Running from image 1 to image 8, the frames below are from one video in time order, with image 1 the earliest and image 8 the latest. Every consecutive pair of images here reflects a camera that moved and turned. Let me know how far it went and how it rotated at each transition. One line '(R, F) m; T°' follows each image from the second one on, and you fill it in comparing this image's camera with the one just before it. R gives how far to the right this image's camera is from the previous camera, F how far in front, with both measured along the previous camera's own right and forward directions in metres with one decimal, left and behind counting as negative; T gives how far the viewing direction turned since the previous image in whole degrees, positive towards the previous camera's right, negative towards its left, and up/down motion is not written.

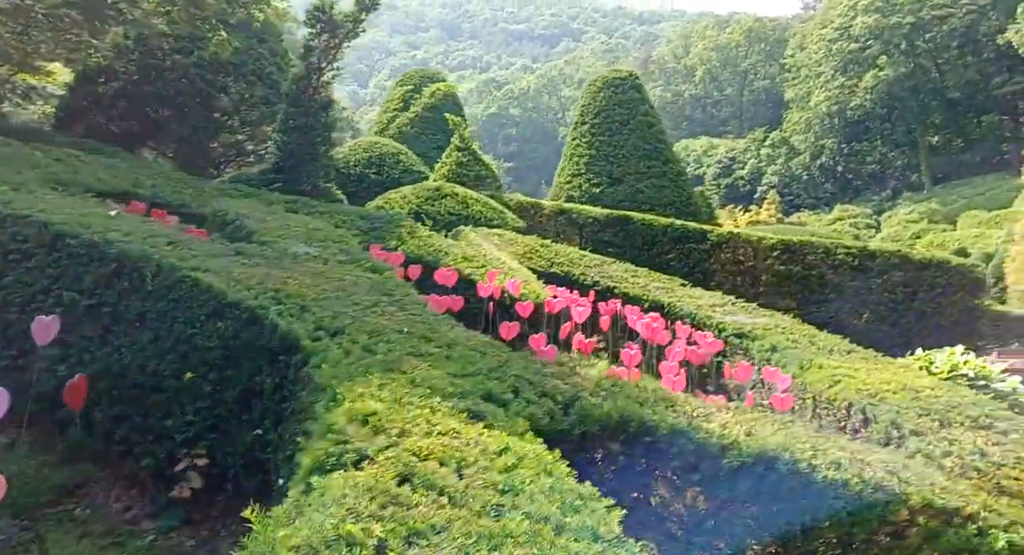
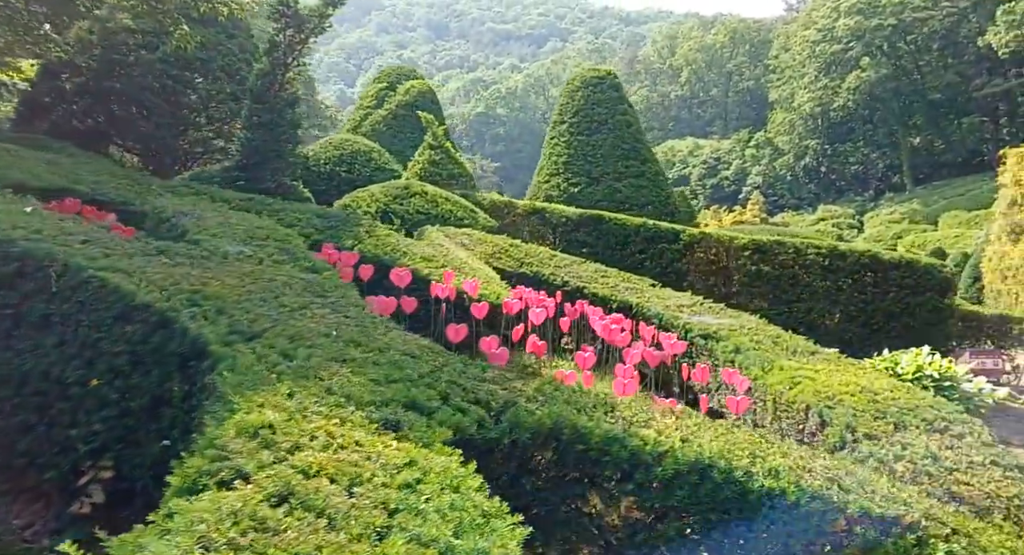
(+0.2, +0.1) m; +1°
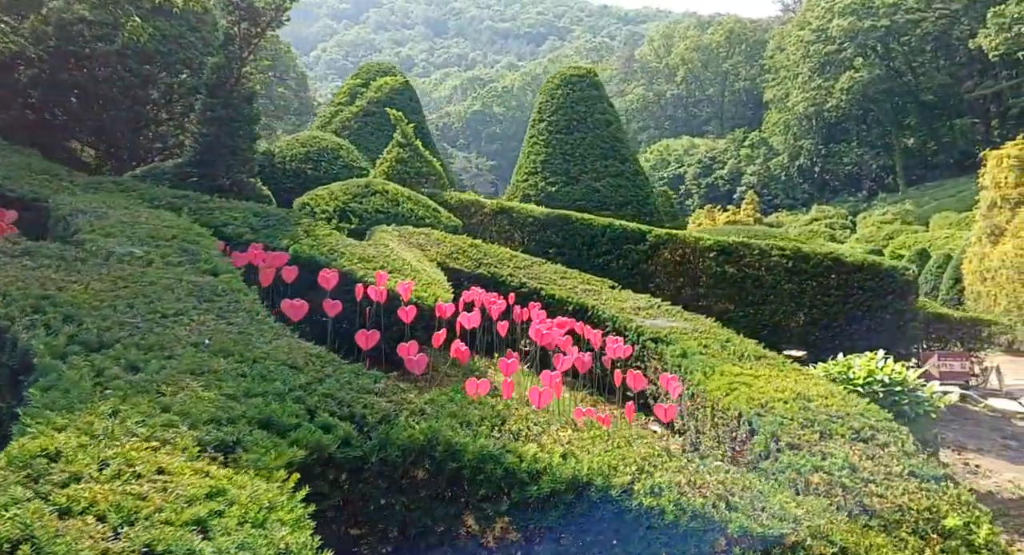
(+0.3, +0.1) m; 0°
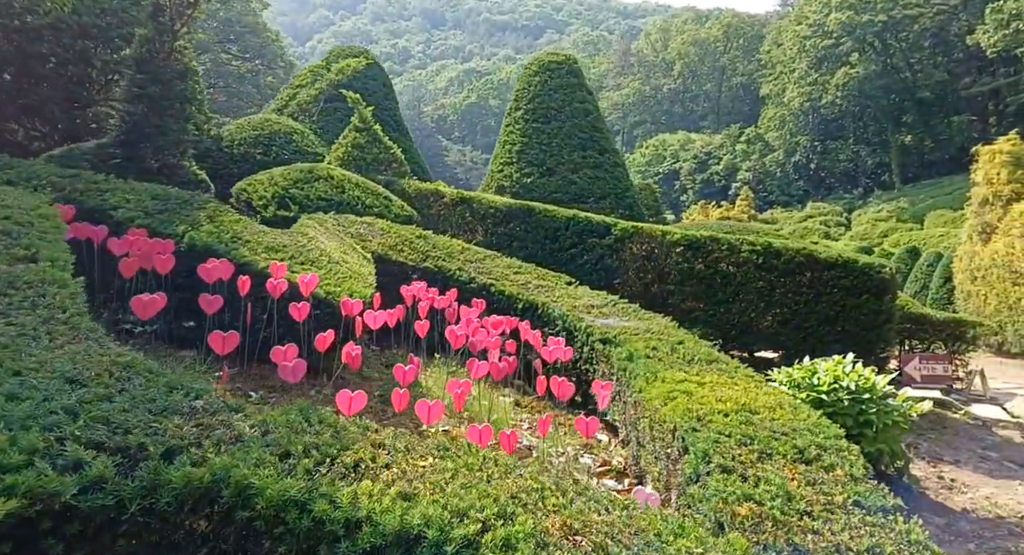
(+0.4, +0.4) m; 0°
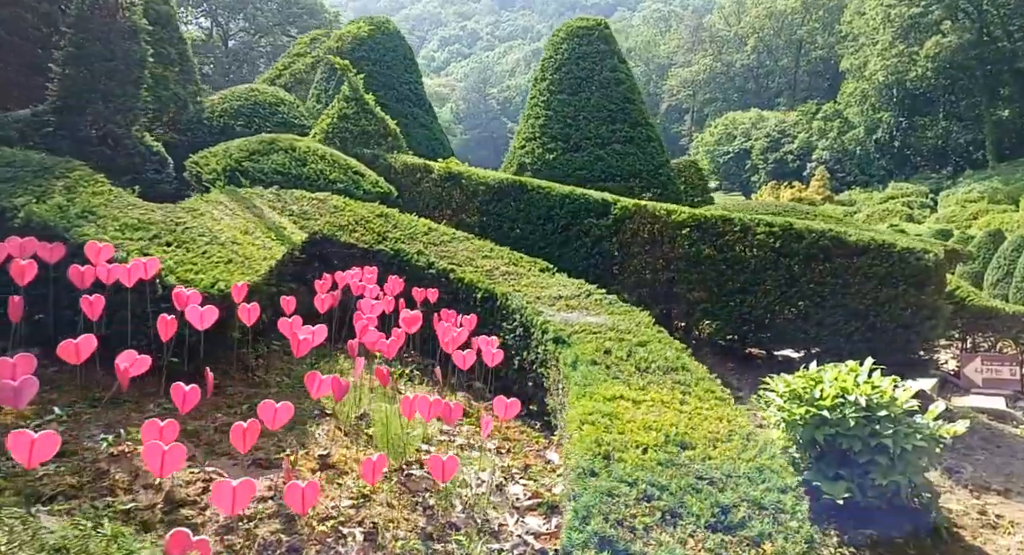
(+0.7, +0.8) m; -5°
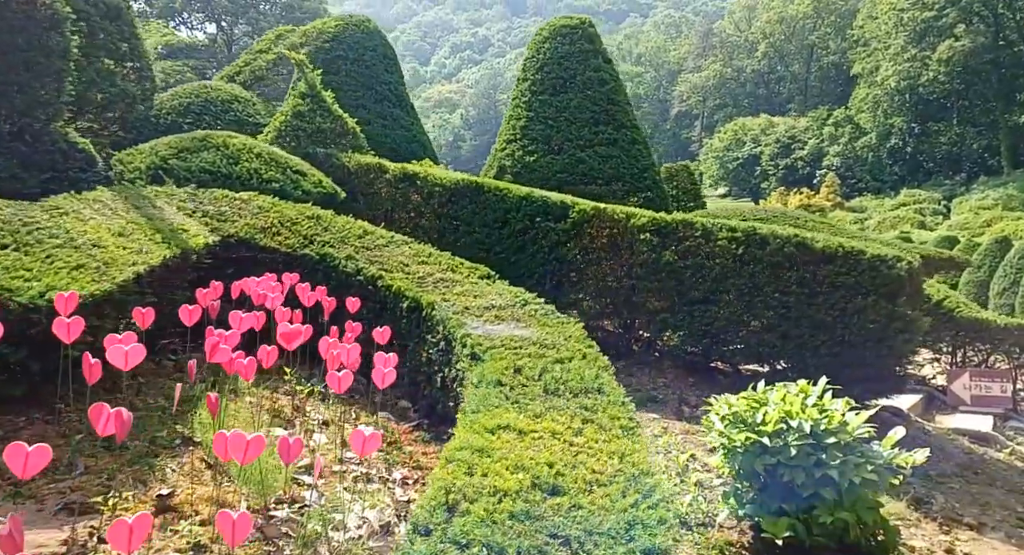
(+0.5, +0.4) m; -1°
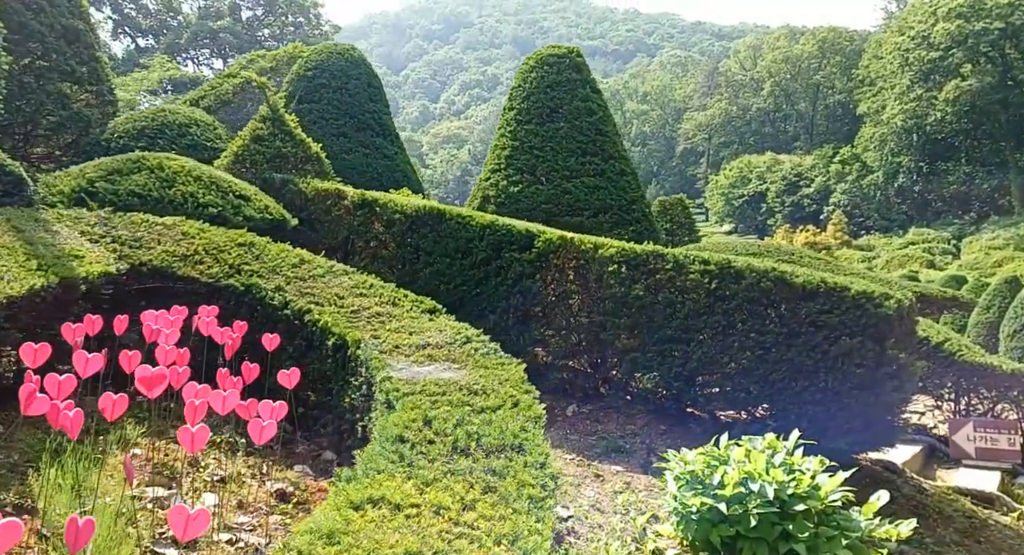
(+0.4, +0.5) m; -1°
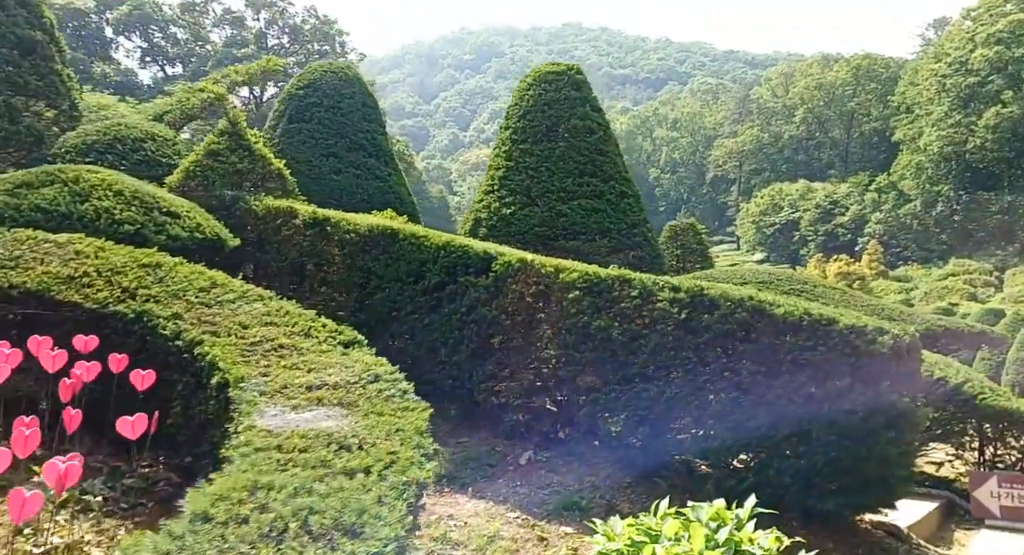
(+0.5, +0.6) m; -2°
